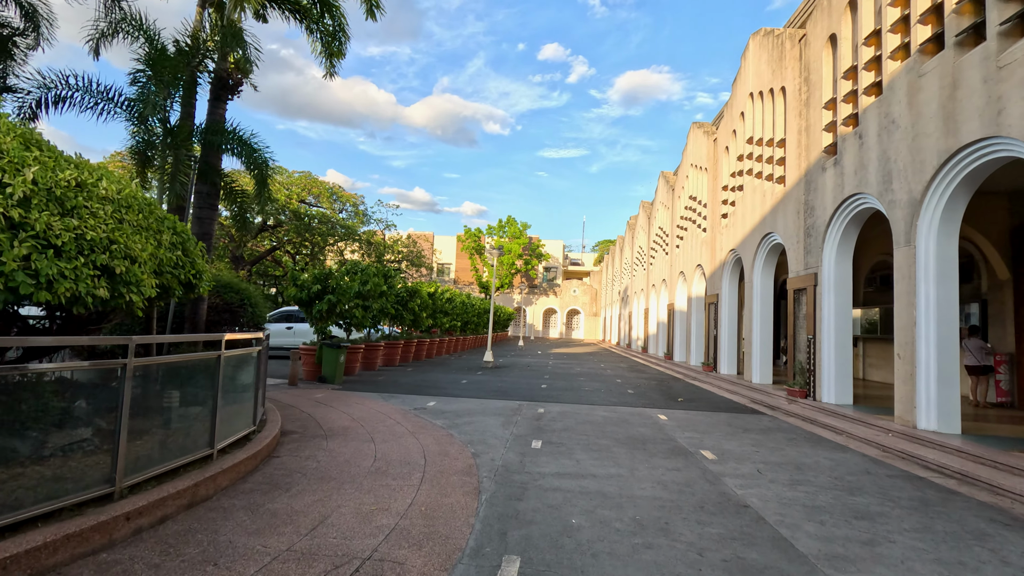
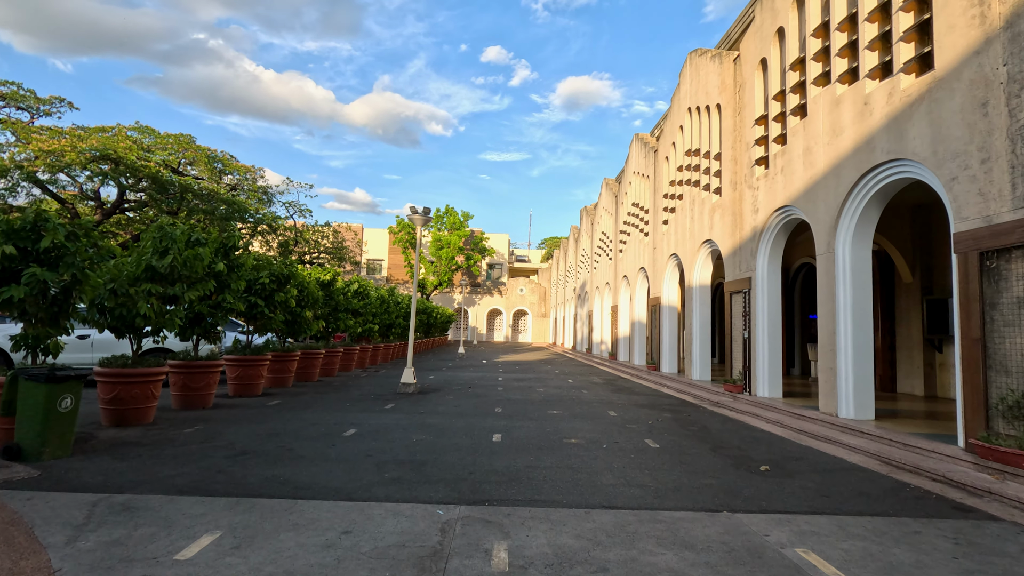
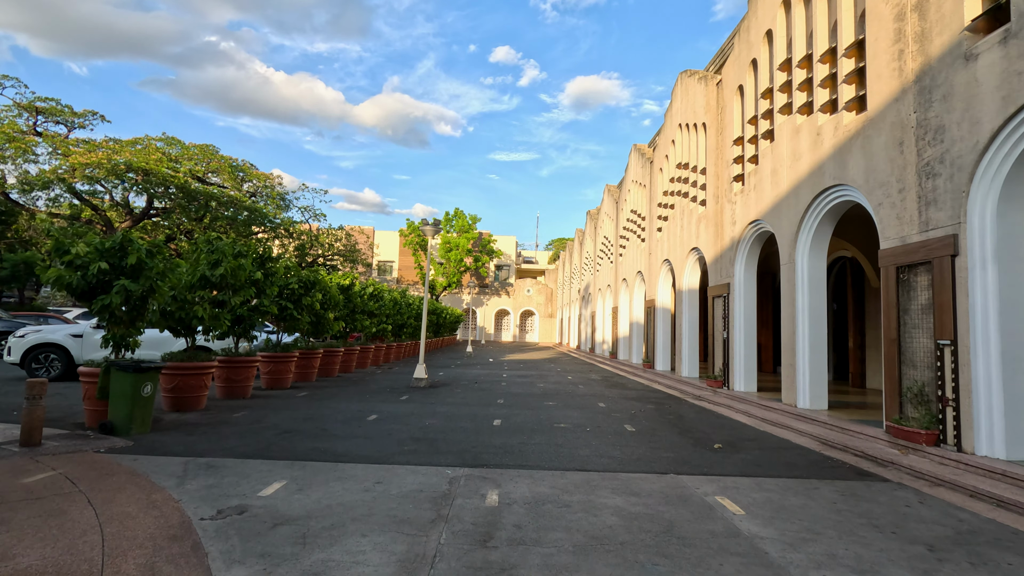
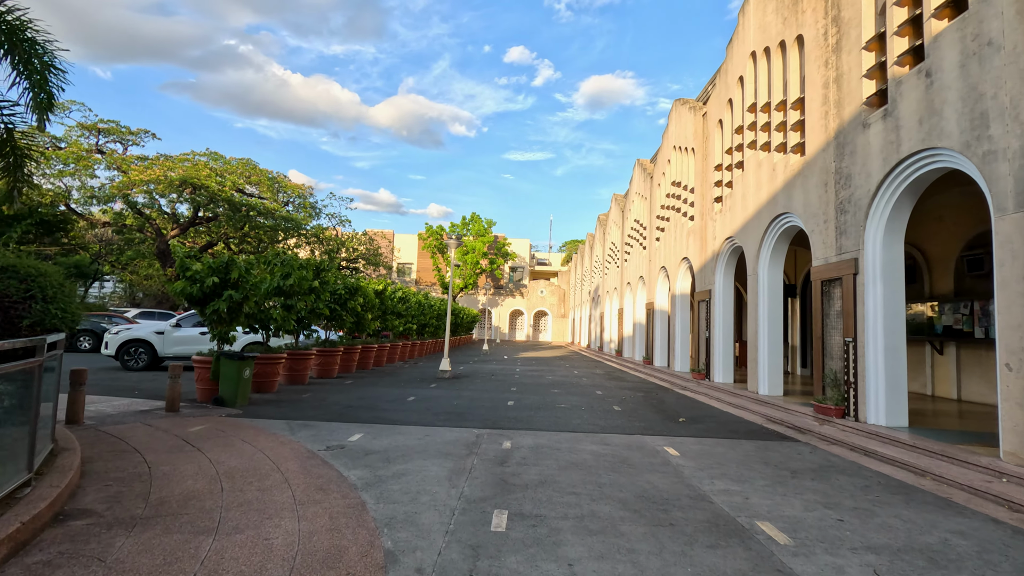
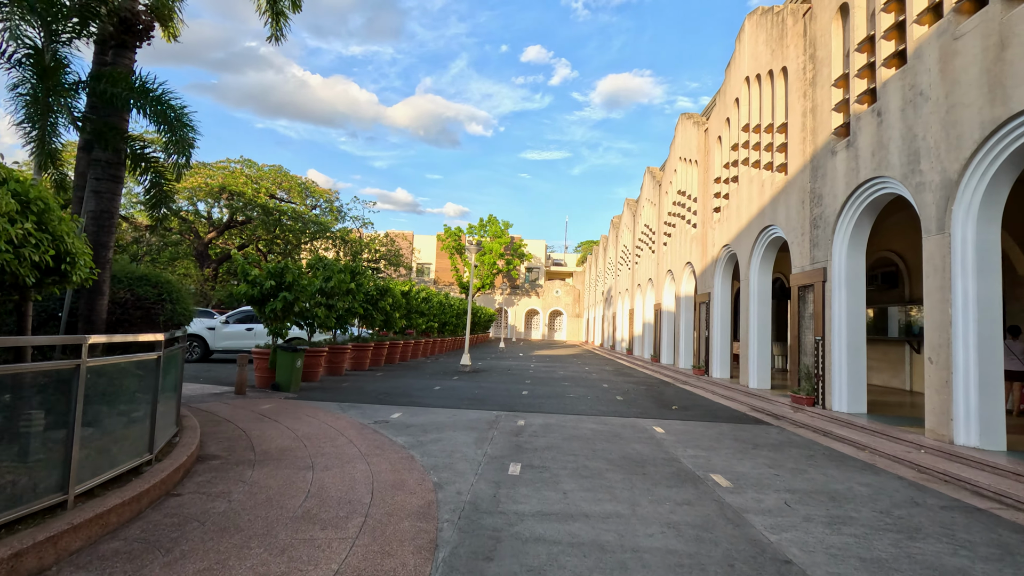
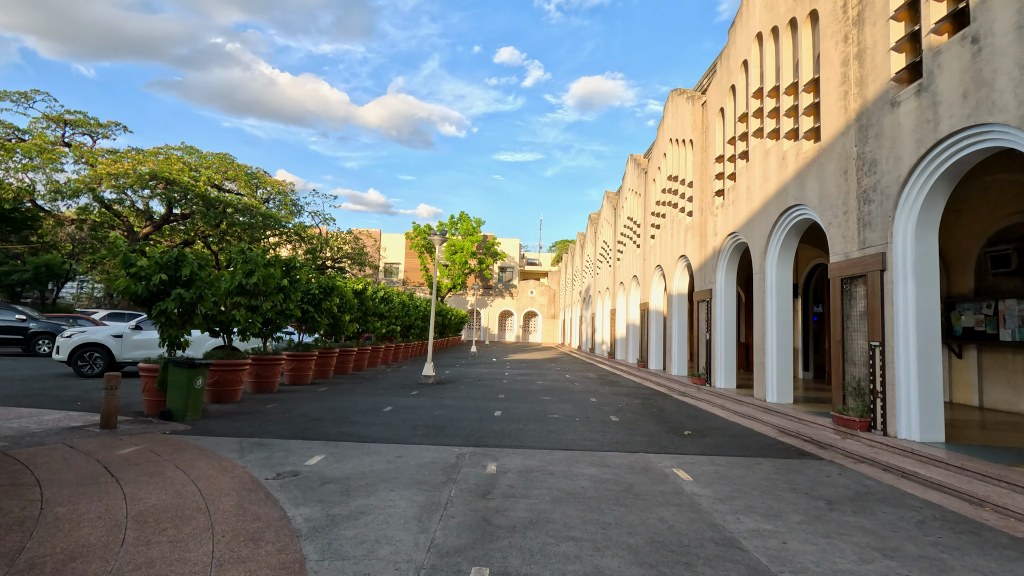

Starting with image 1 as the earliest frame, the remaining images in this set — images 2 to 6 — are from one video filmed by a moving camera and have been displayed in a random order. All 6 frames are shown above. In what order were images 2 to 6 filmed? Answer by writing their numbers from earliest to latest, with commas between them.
5, 4, 6, 3, 2
